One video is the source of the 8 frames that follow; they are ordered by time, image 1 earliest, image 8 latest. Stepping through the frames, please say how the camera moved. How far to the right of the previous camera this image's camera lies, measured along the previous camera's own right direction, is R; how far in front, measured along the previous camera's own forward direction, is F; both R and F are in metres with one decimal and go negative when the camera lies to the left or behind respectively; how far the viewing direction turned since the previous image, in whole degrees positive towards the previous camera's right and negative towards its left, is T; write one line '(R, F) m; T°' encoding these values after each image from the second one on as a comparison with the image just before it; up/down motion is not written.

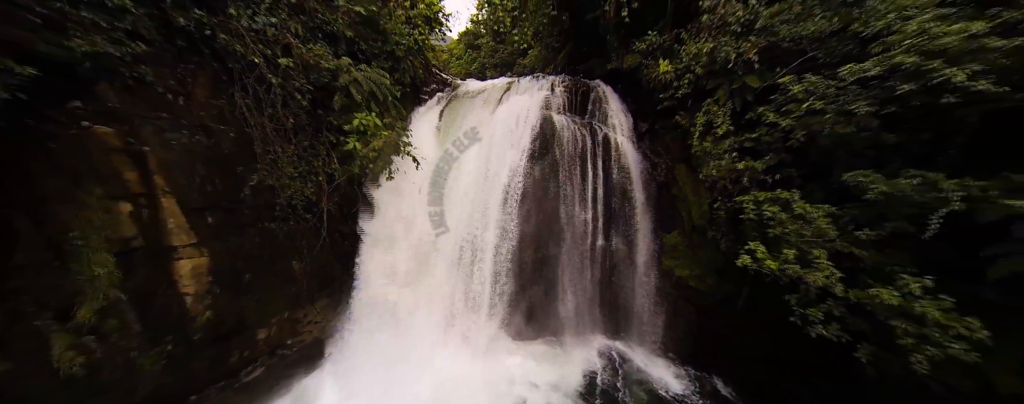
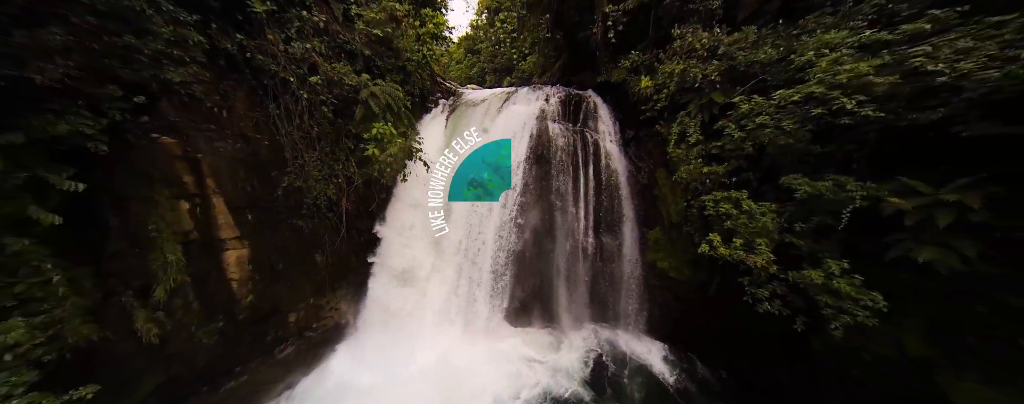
(0.0, -0.5) m; 0°
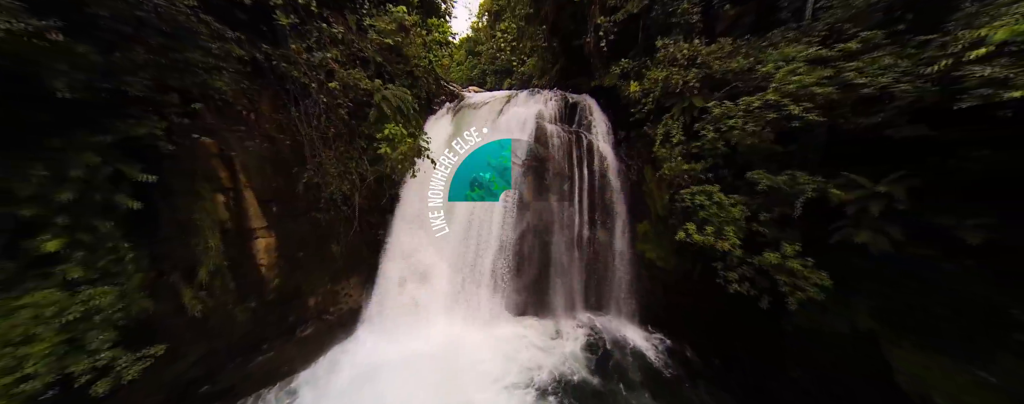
(0.0, -0.4) m; 0°
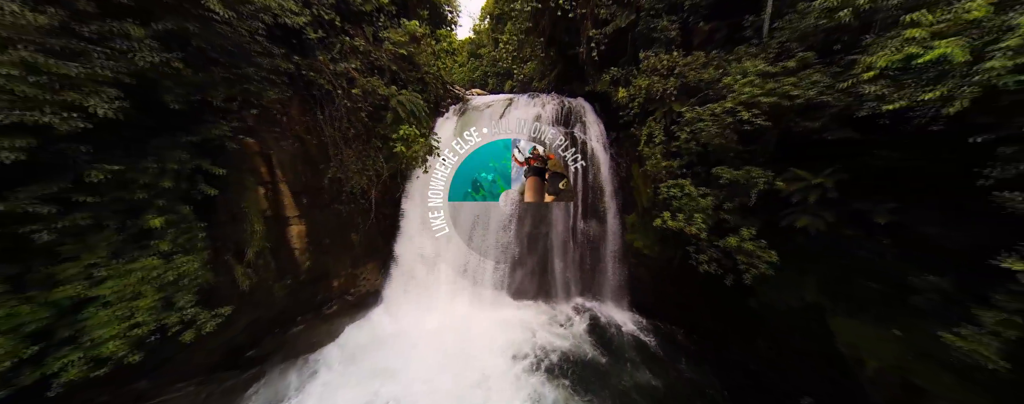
(0.0, -0.6) m; 0°
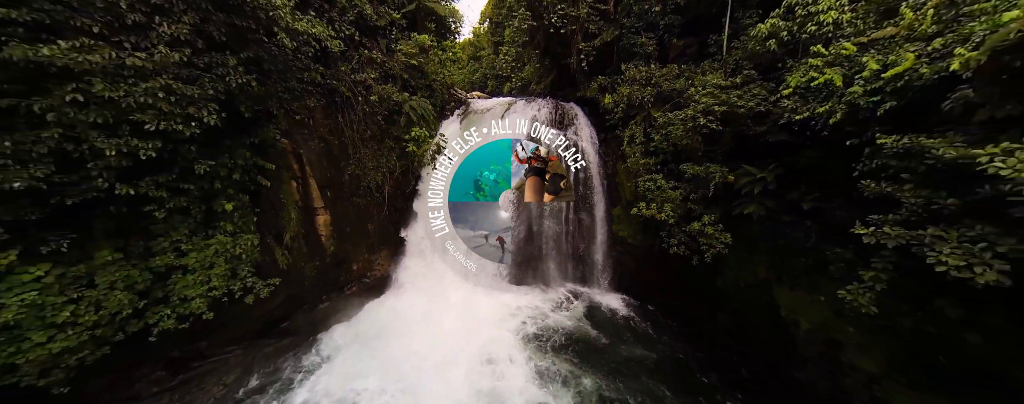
(0.0, -0.7) m; 0°
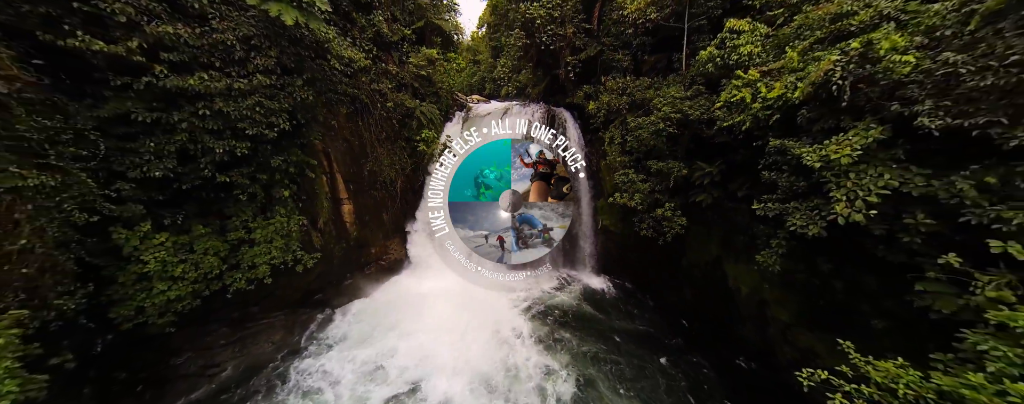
(0.0, -0.9) m; +1°
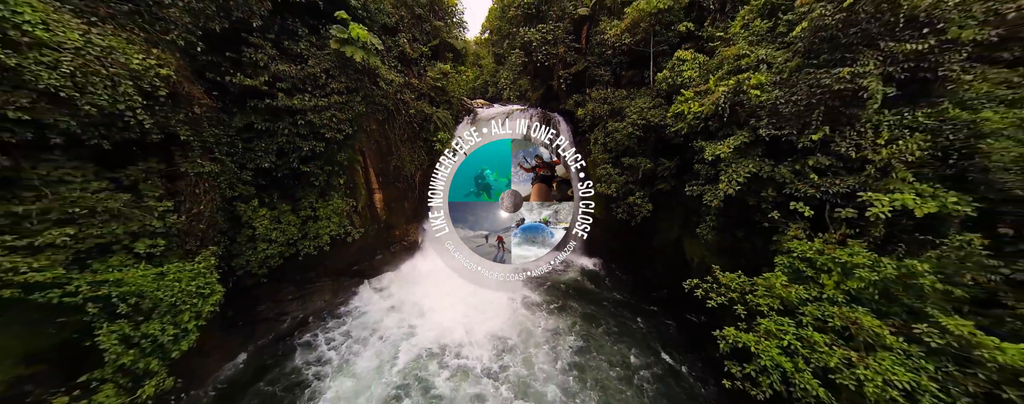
(0.0, -1.3) m; 0°
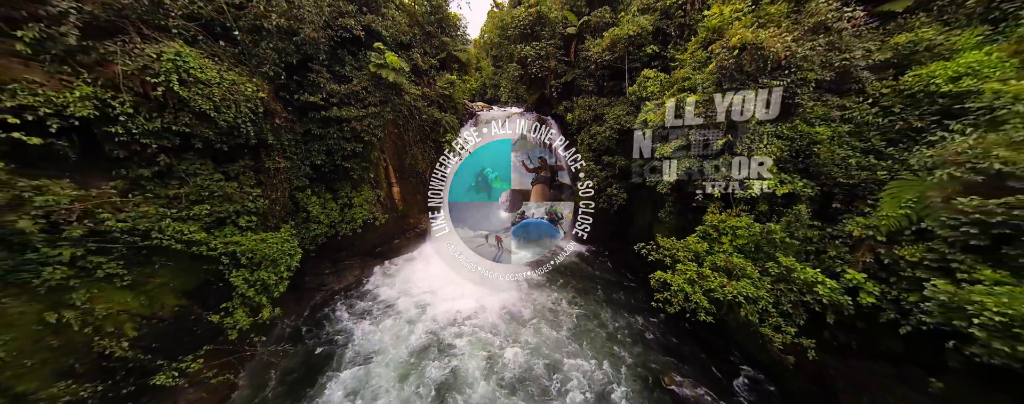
(0.0, -1.2) m; +1°
